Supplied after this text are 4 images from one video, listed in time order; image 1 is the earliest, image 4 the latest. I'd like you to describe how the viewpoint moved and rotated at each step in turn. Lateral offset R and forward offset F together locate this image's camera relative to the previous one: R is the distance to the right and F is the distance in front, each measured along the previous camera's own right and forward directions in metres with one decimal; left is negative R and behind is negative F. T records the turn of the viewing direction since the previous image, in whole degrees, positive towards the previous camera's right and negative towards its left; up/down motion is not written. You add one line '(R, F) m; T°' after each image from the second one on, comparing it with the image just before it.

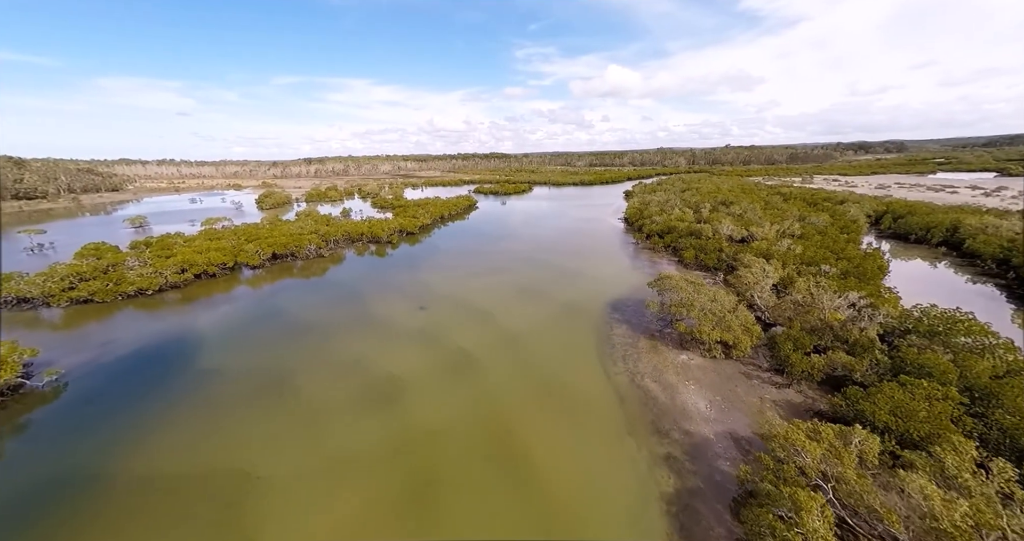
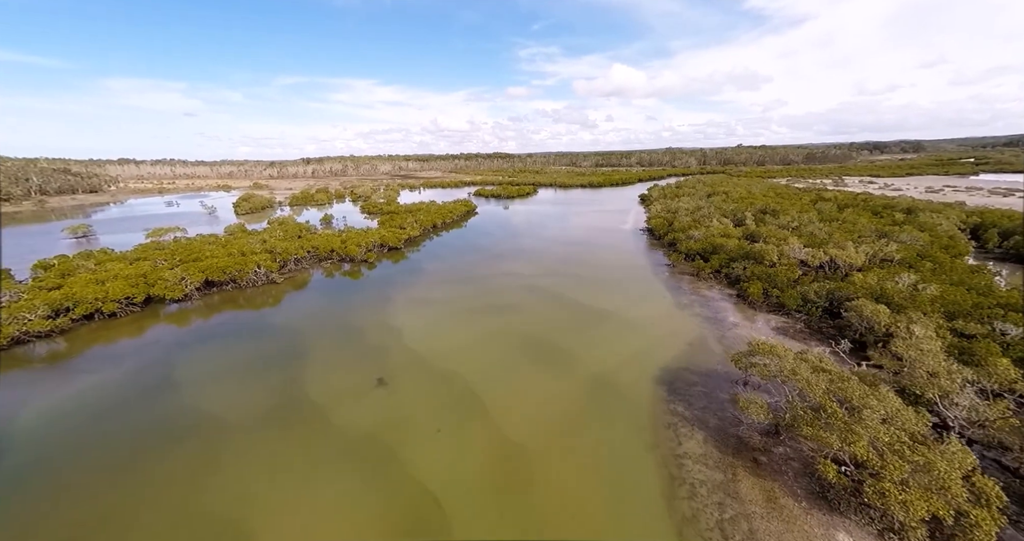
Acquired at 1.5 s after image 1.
(0.0, +6.9) m; 0°
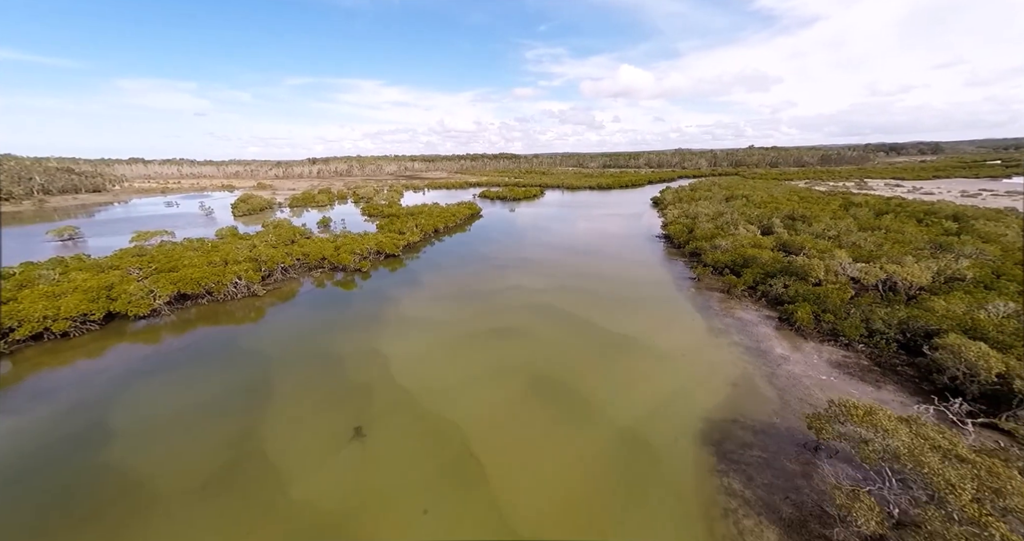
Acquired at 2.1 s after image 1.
(-0.1, +2.7) m; -1°
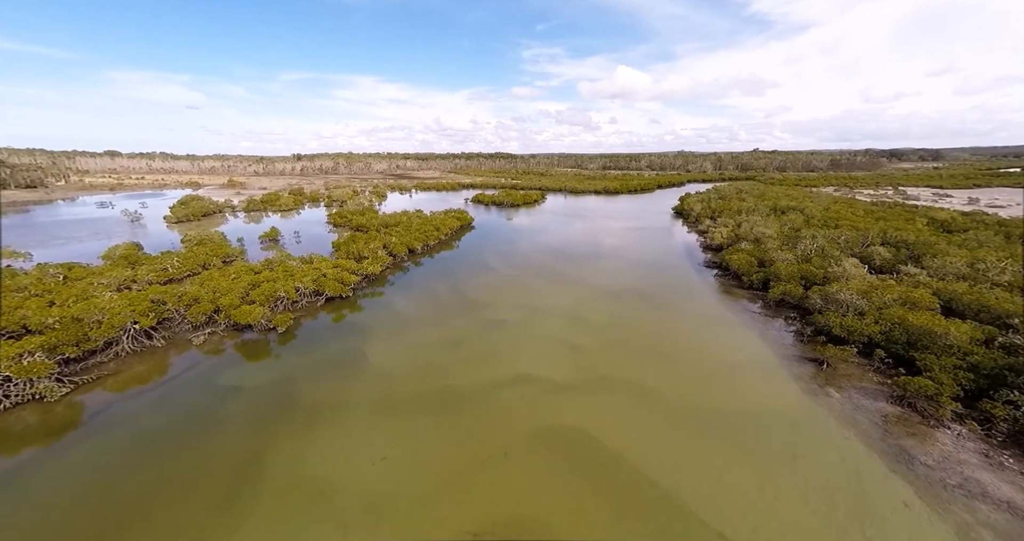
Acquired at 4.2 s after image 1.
(-0.5, +10.2) m; +1°
